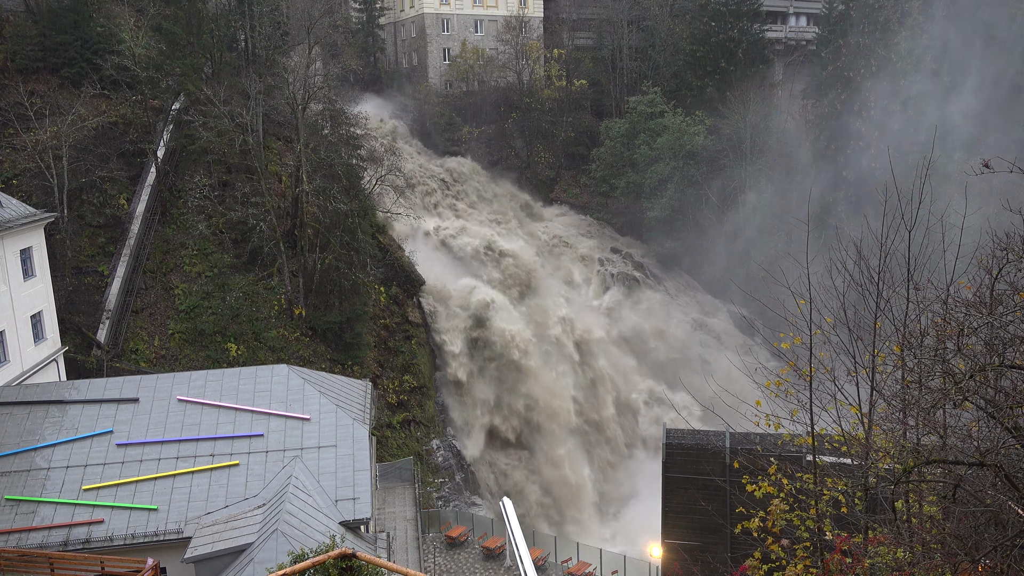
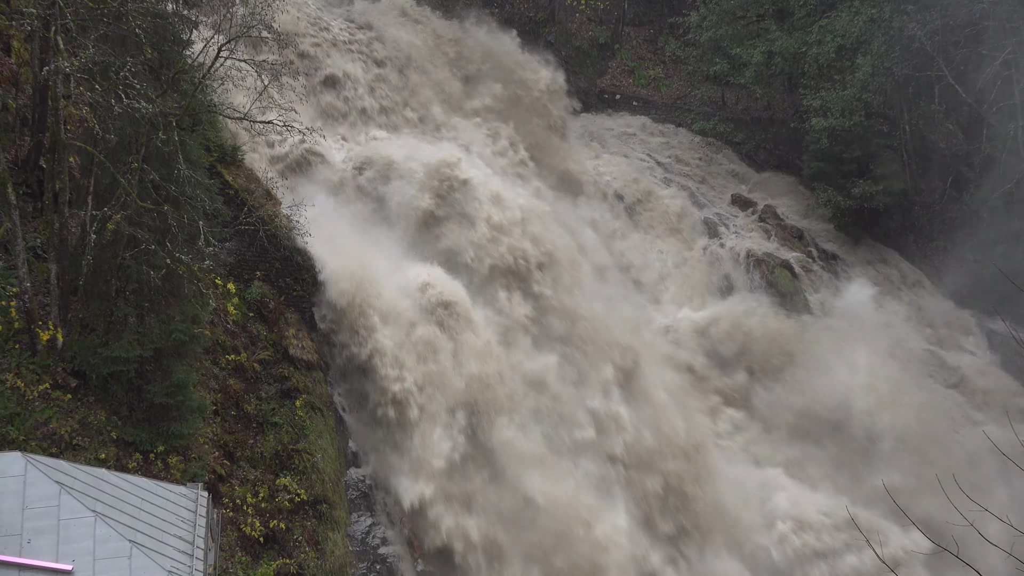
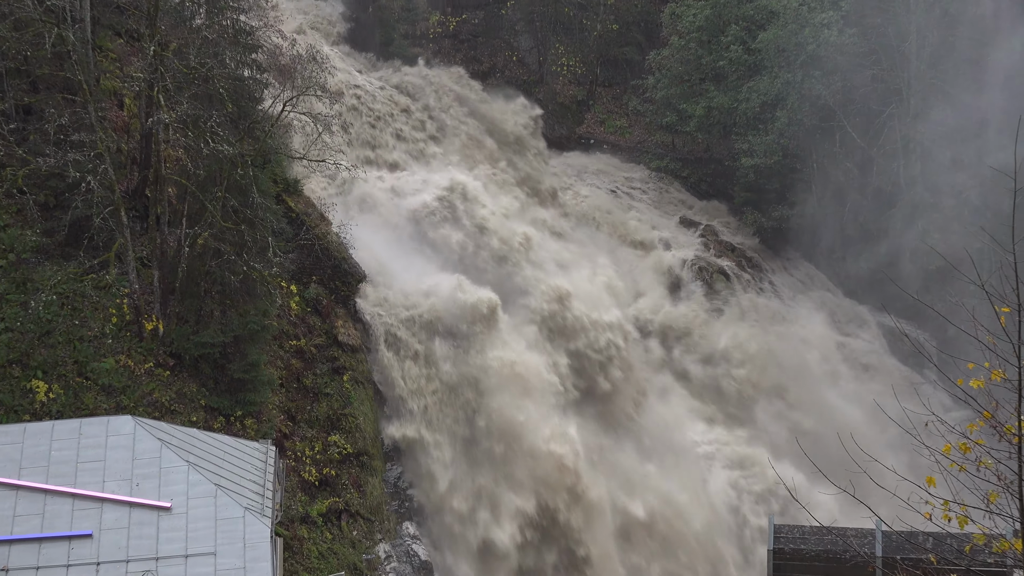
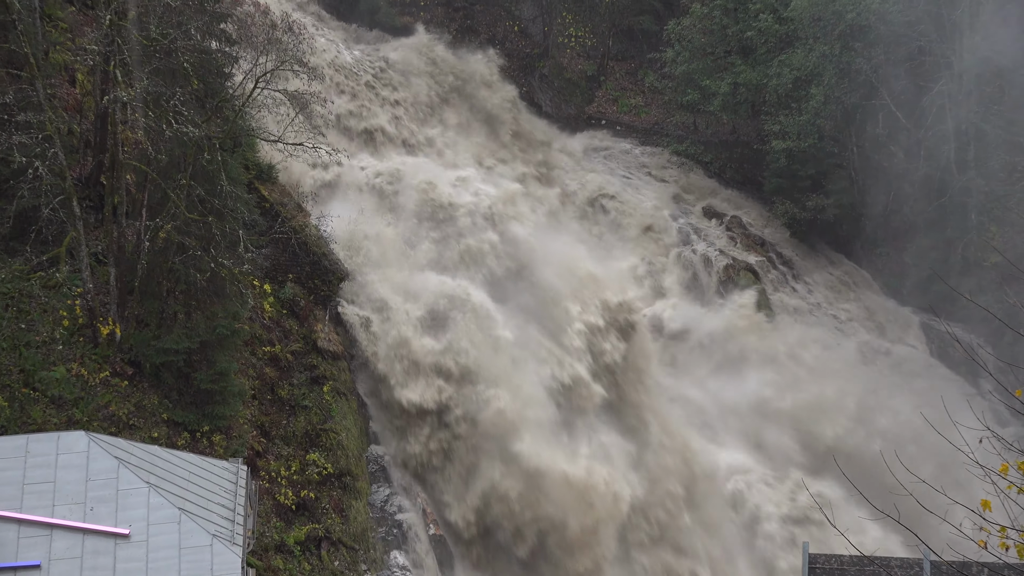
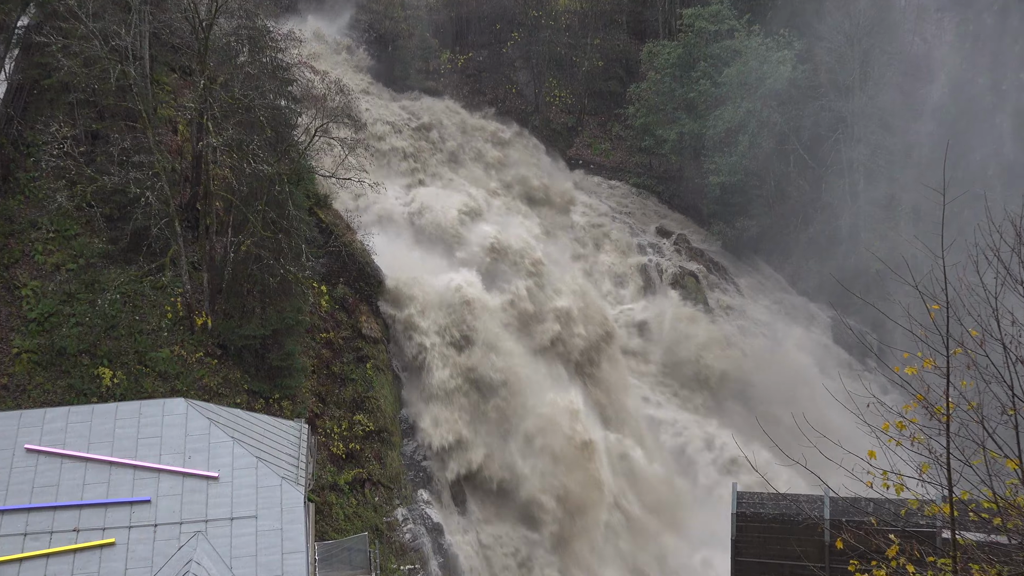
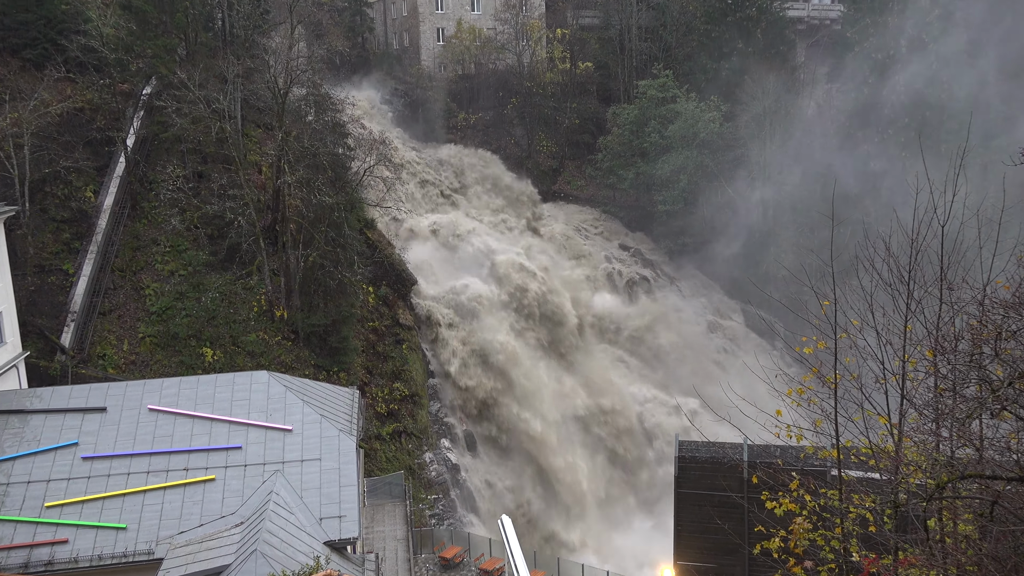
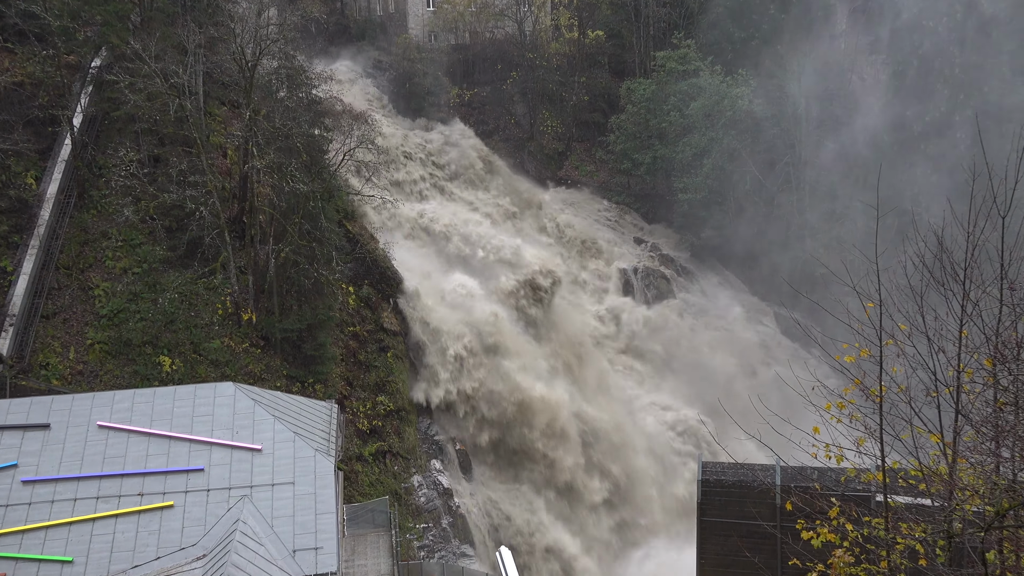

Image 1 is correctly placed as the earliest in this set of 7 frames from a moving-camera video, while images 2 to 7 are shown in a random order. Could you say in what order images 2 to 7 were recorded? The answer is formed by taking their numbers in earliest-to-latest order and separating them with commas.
6, 7, 5, 3, 4, 2
